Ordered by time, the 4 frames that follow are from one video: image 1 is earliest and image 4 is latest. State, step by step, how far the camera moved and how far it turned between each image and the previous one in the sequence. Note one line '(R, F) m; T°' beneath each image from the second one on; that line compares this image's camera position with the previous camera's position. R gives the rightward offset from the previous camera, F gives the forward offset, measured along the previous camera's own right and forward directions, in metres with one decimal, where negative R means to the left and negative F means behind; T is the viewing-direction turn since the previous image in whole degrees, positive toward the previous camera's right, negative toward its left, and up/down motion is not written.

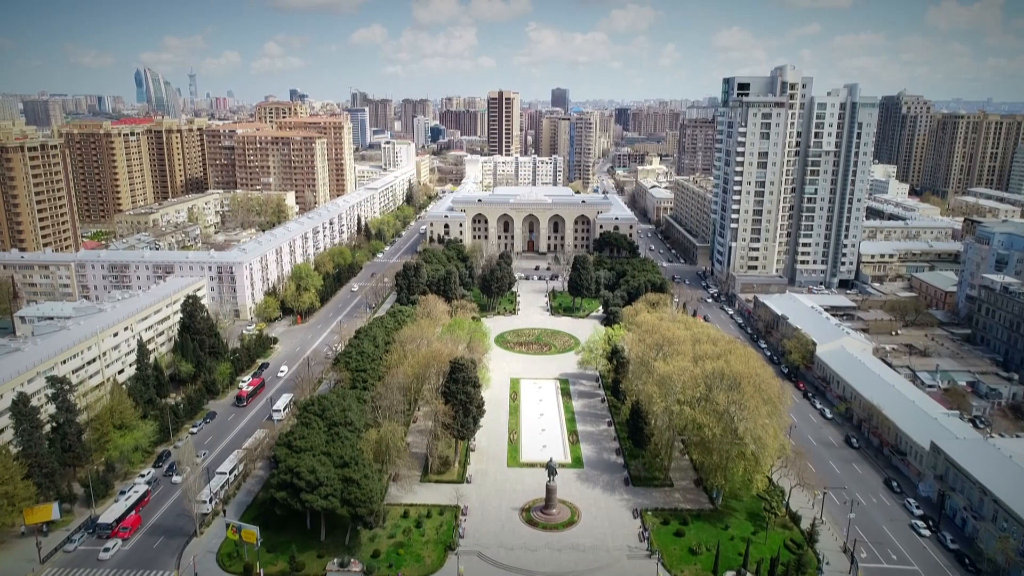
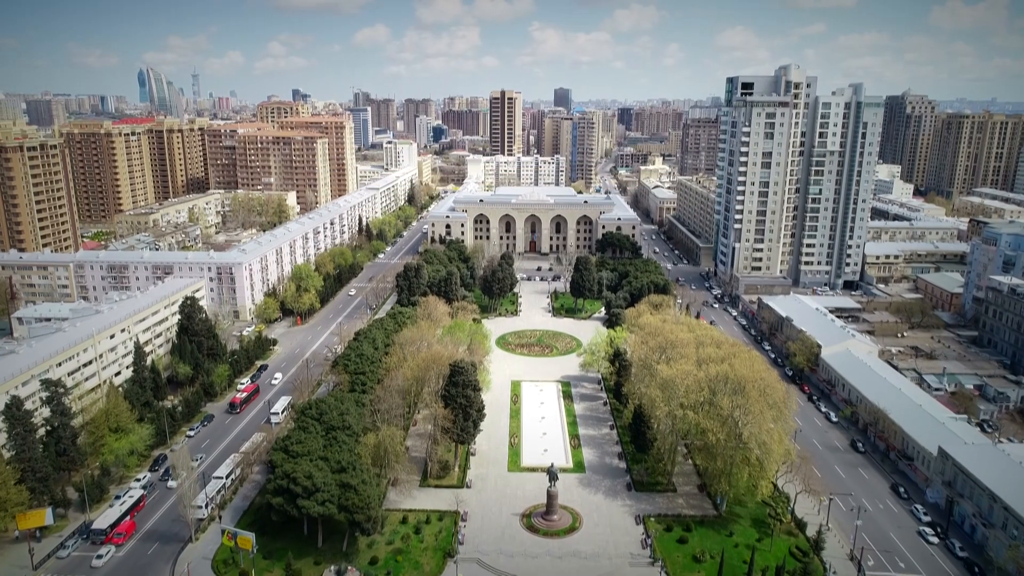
(0.0, +0.3) m; 0°
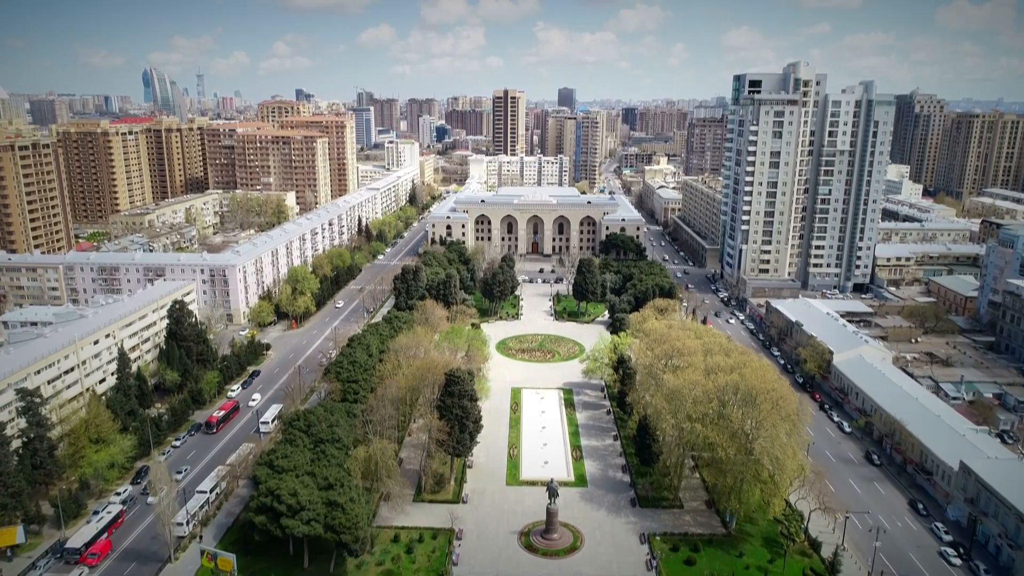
(+0.1, +0.8) m; 0°
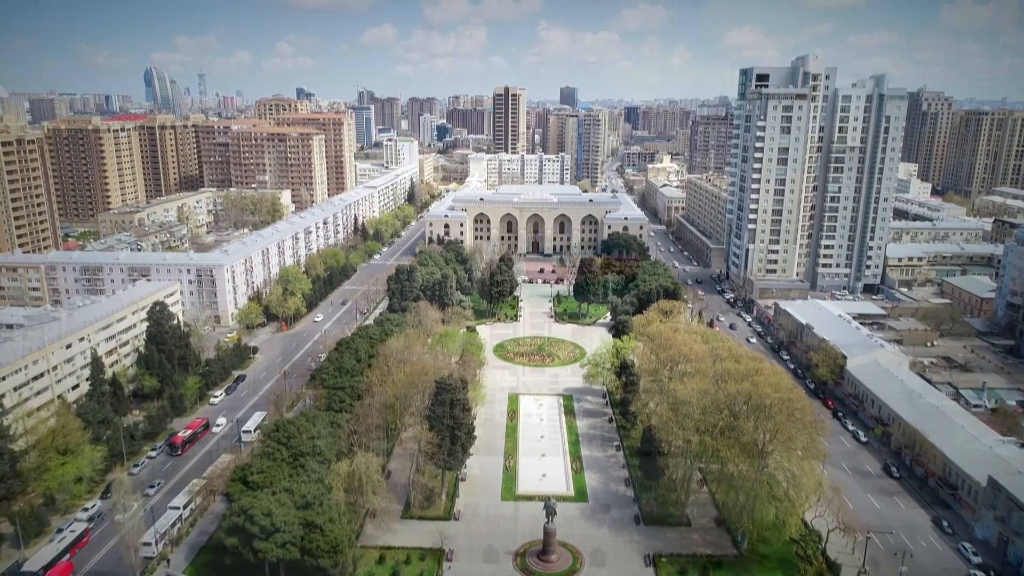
(+0.1, +1.1) m; 0°
